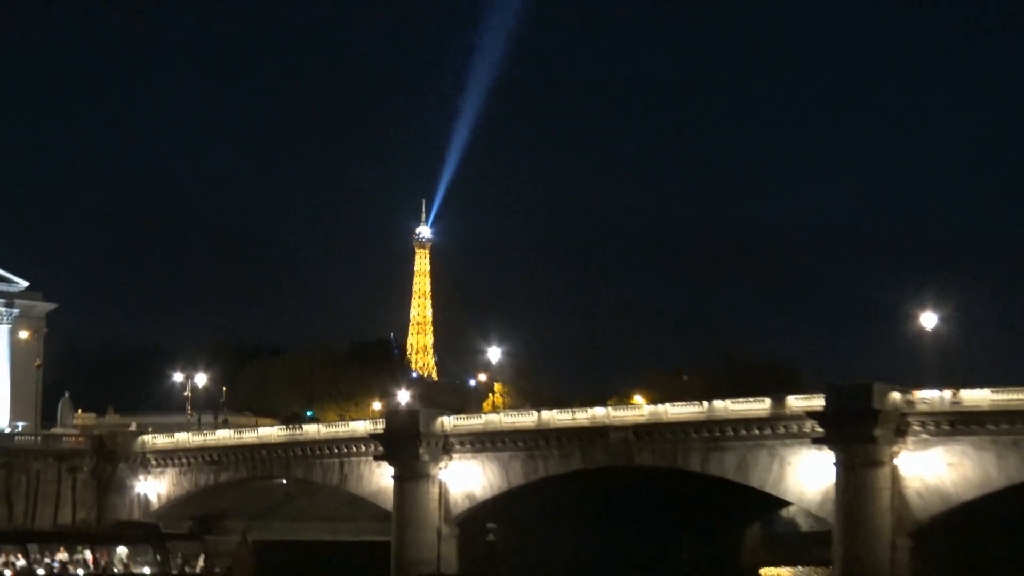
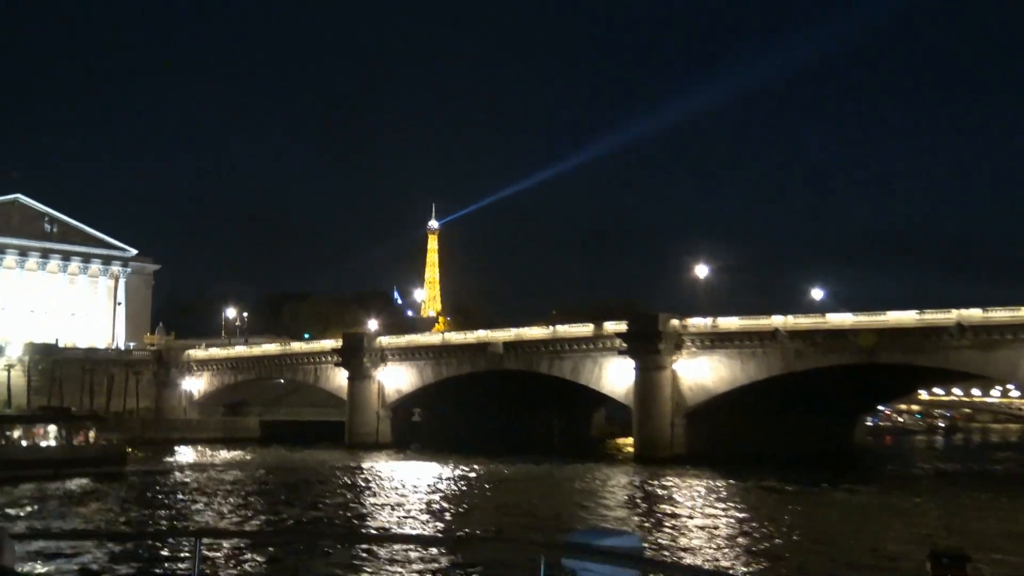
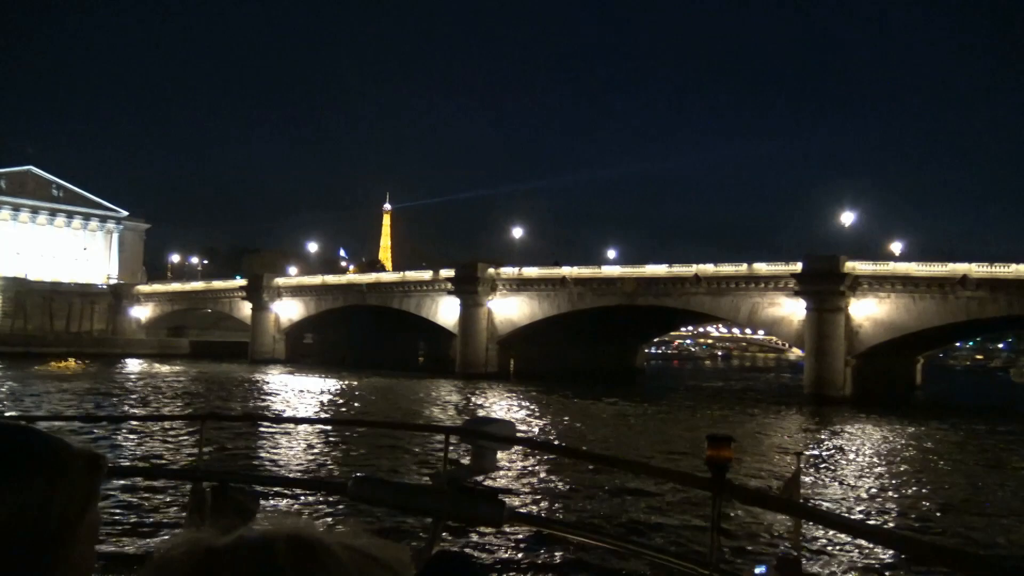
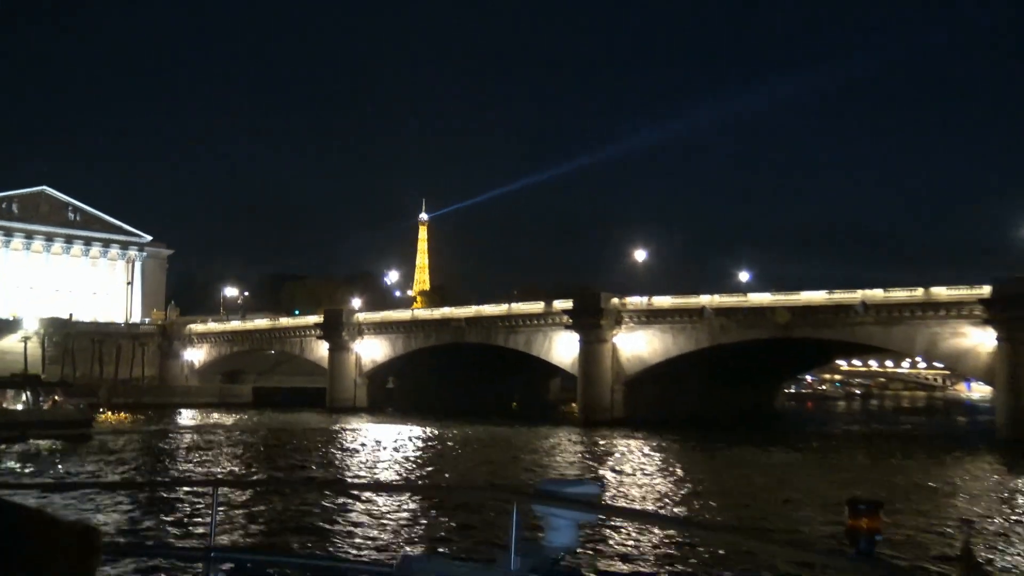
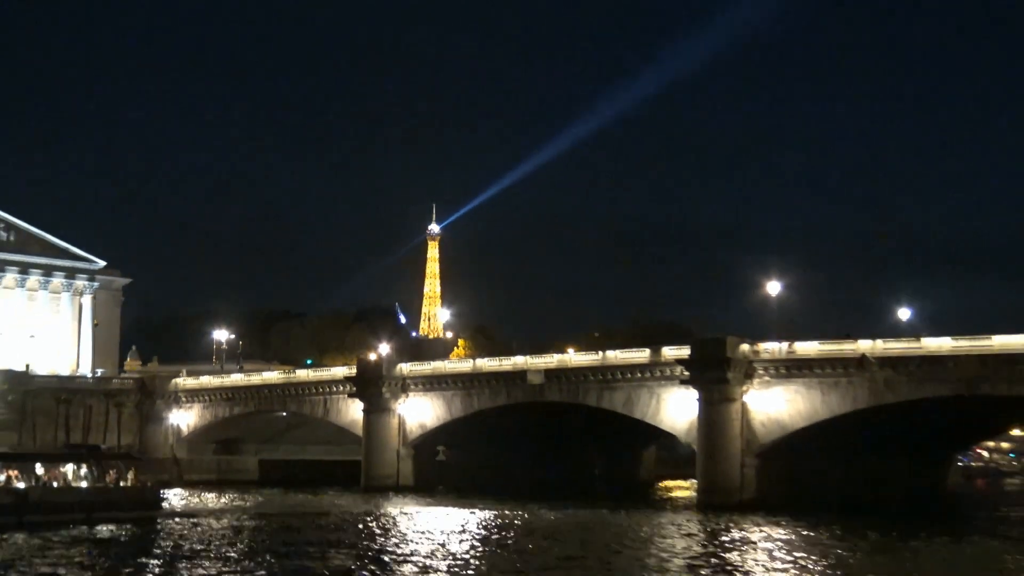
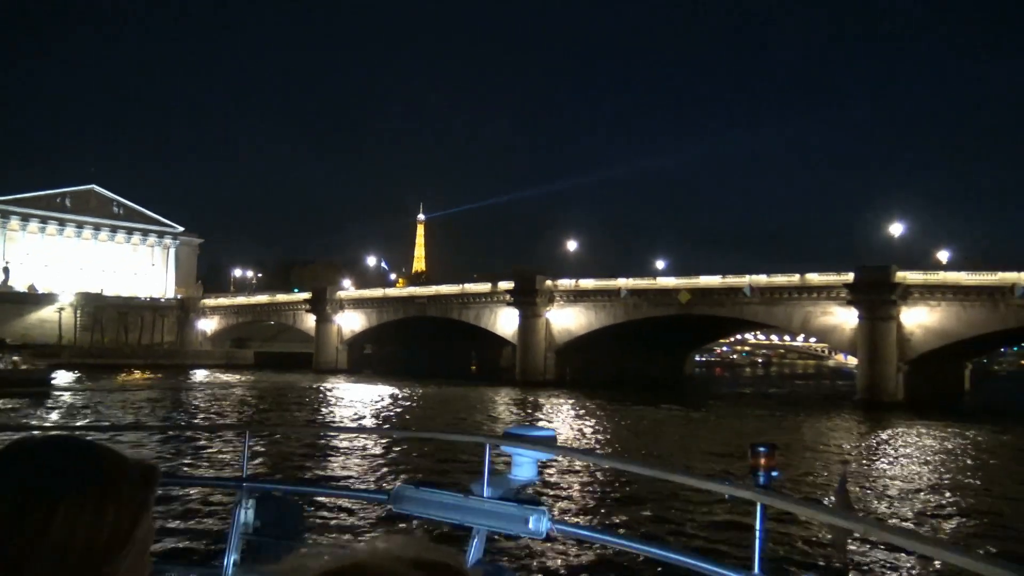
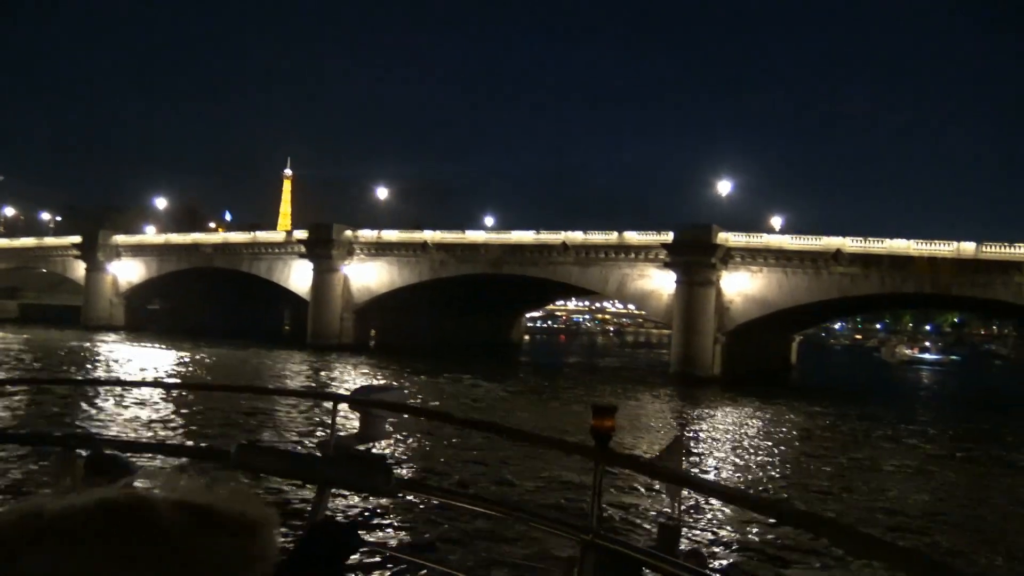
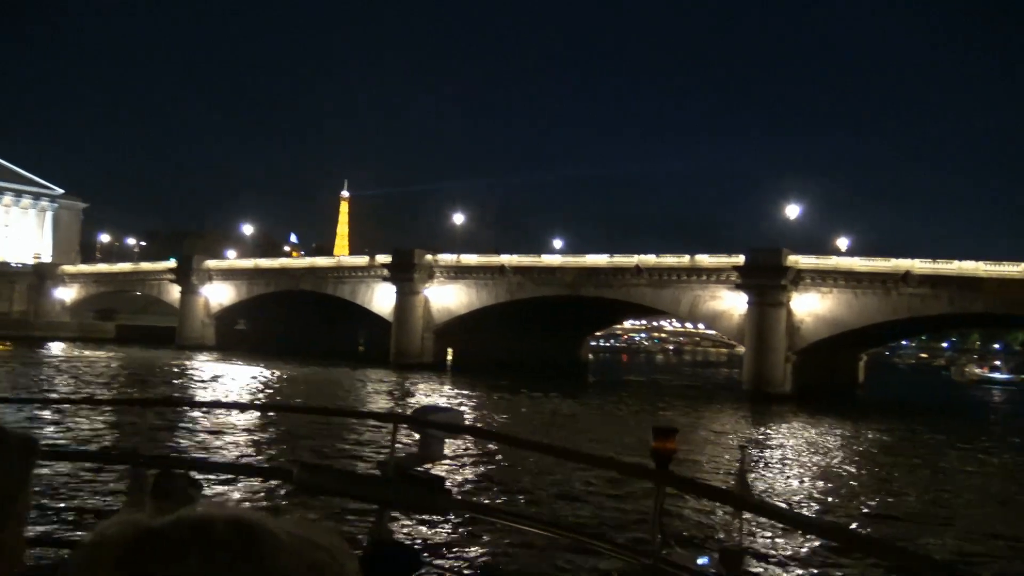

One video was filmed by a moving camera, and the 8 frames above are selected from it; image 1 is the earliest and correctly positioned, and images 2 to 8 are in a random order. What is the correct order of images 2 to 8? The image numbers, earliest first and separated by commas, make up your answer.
5, 2, 4, 6, 3, 8, 7
